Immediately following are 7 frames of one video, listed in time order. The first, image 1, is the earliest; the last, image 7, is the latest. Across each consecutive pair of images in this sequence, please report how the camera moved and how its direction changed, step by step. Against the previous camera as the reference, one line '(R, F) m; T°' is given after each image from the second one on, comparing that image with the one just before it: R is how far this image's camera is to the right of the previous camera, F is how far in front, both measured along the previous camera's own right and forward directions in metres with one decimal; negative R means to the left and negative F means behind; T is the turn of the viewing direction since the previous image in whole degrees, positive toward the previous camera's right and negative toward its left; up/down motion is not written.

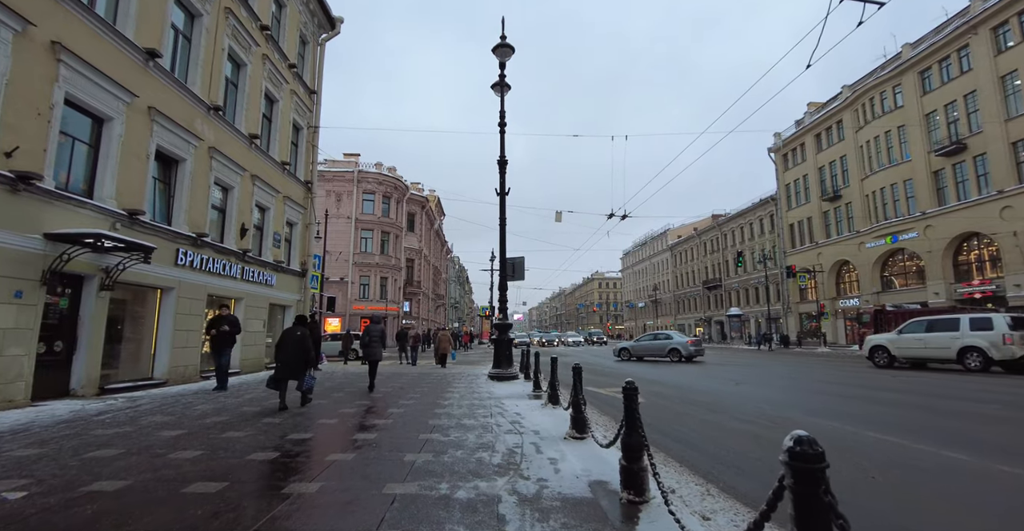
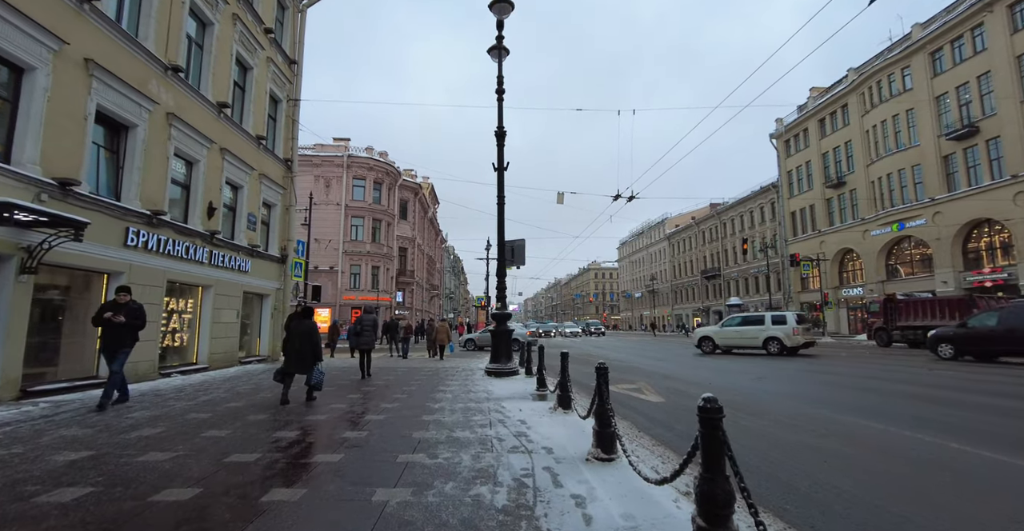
(-0.1, +1.3) m; +1°
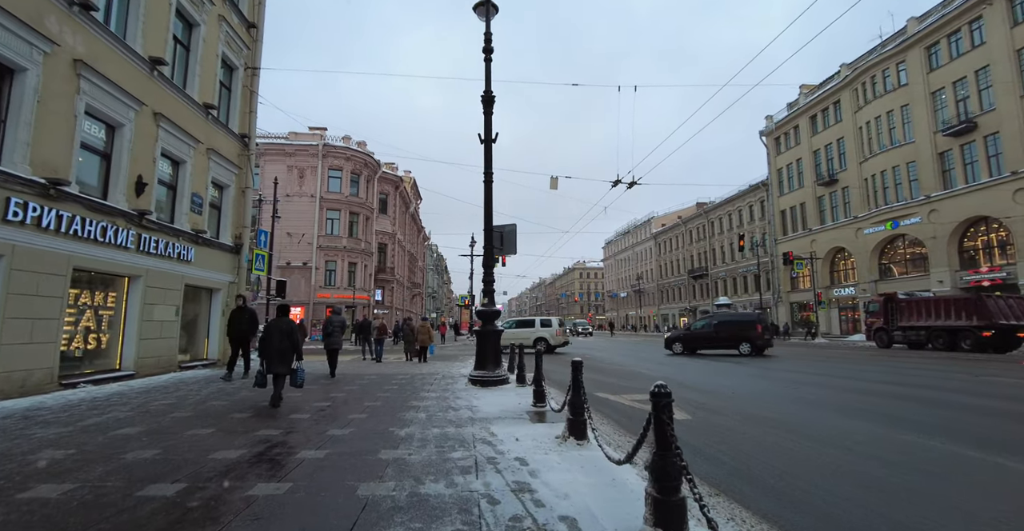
(-0.1, +1.8) m; +2°
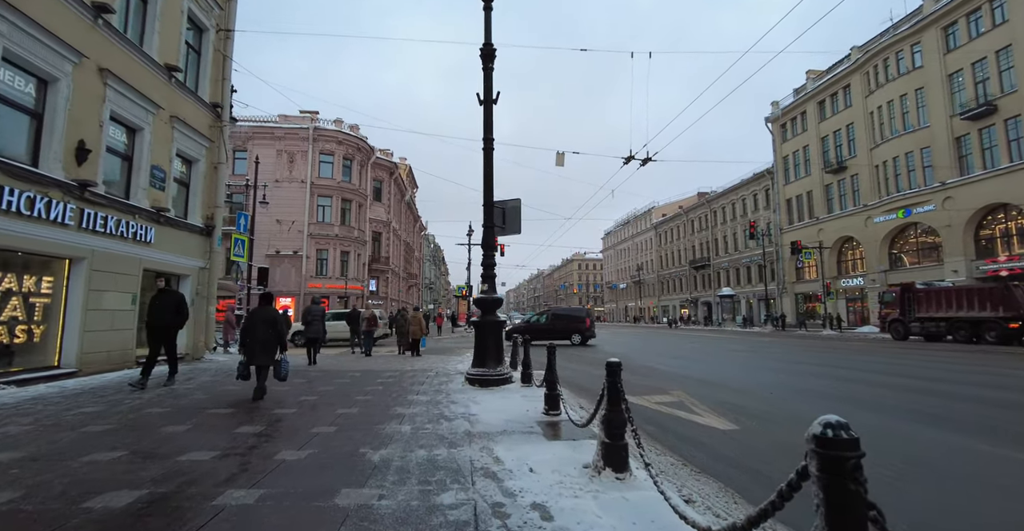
(-0.1, +1.4) m; 0°
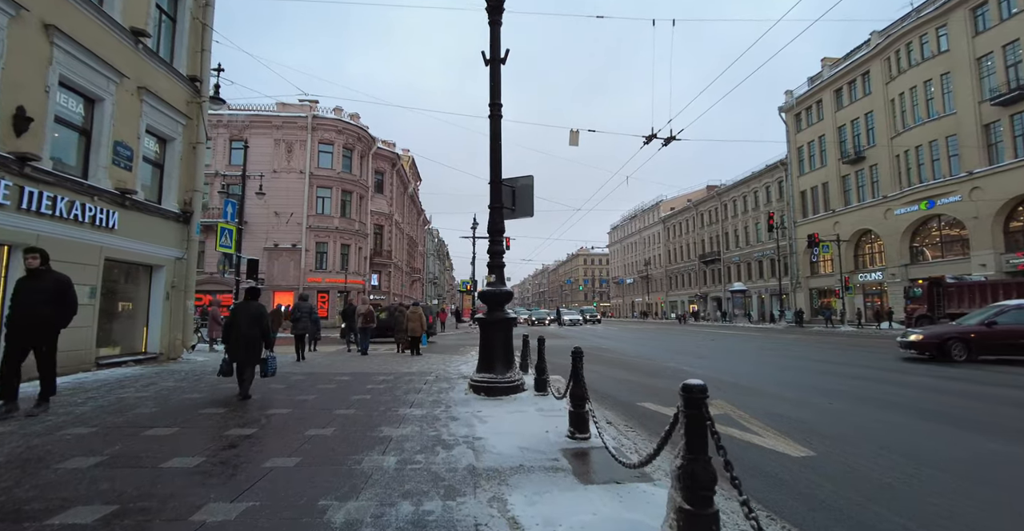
(-0.1, +1.3) m; -1°
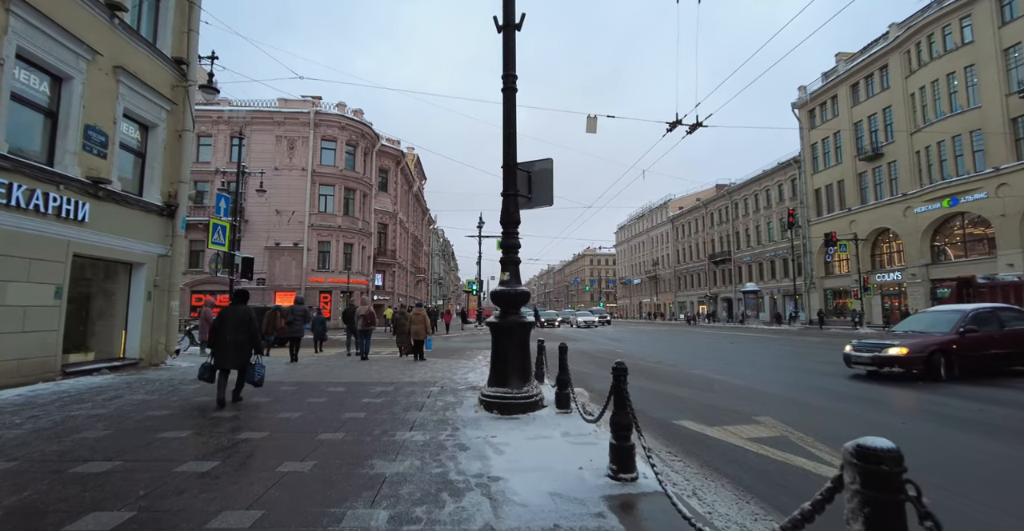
(-0.2, +1.0) m; -1°
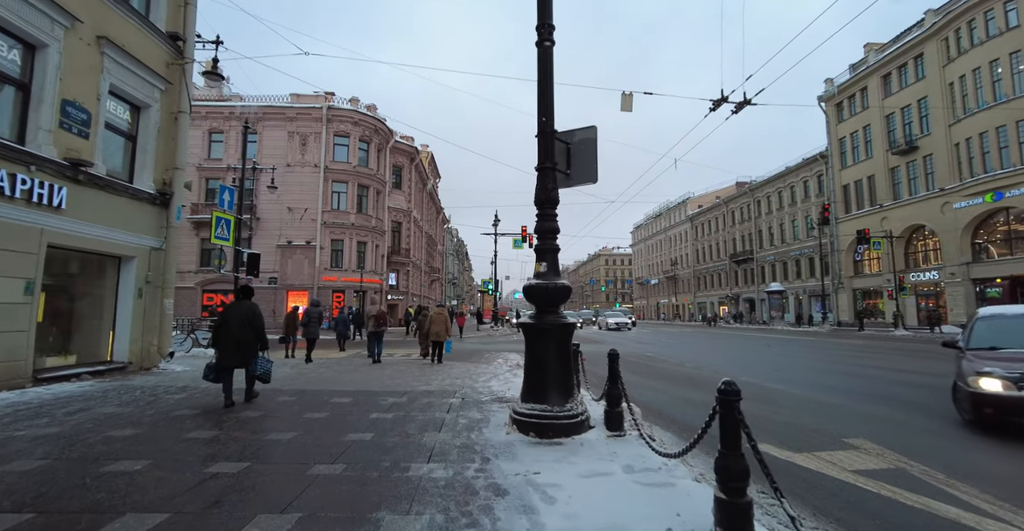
(-0.3, +1.1) m; -2°
